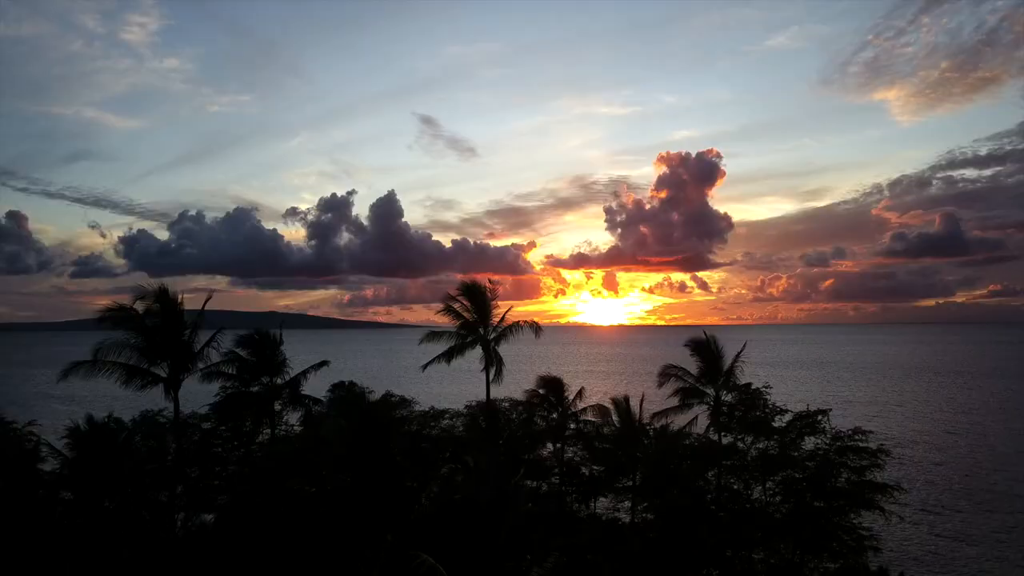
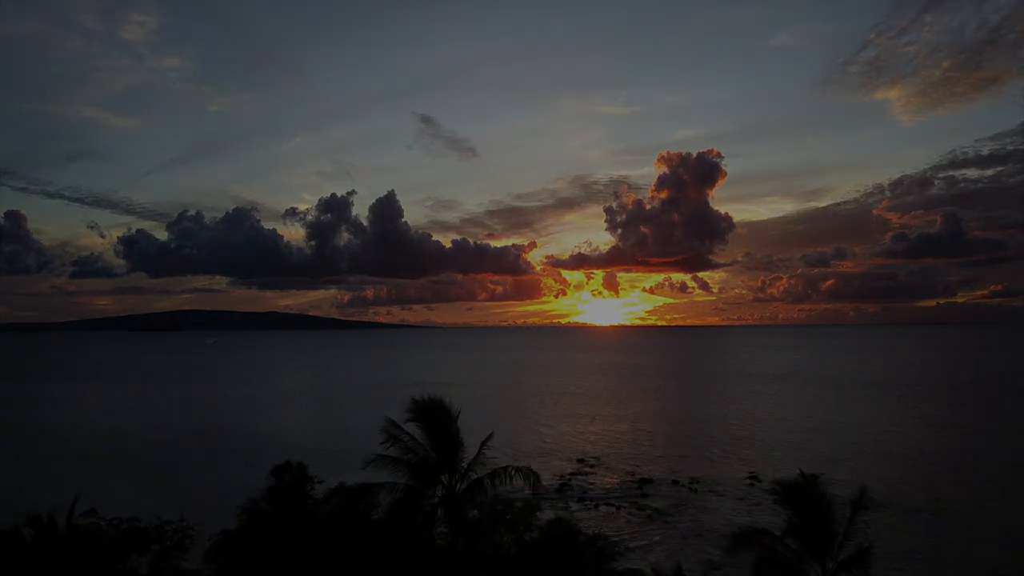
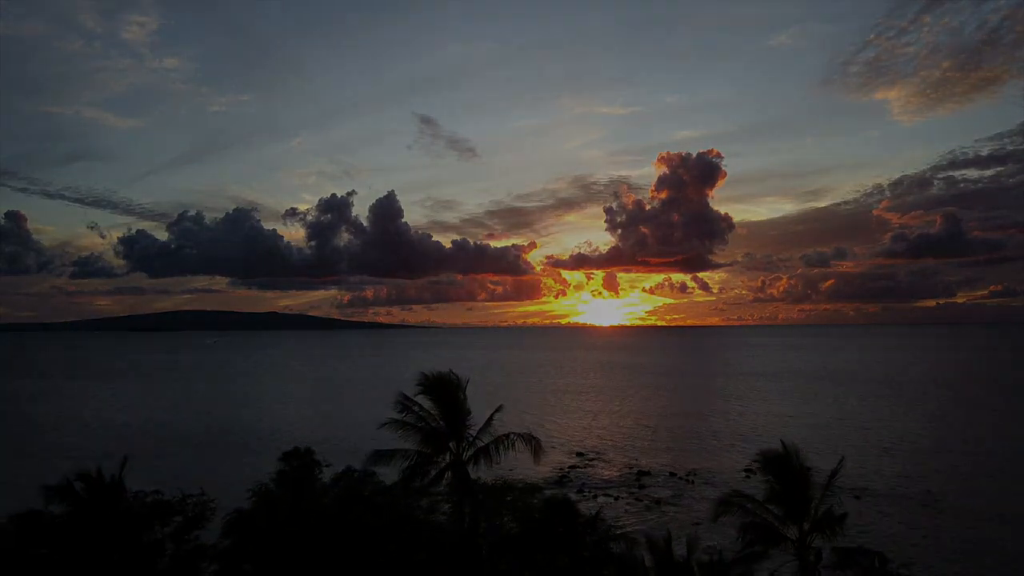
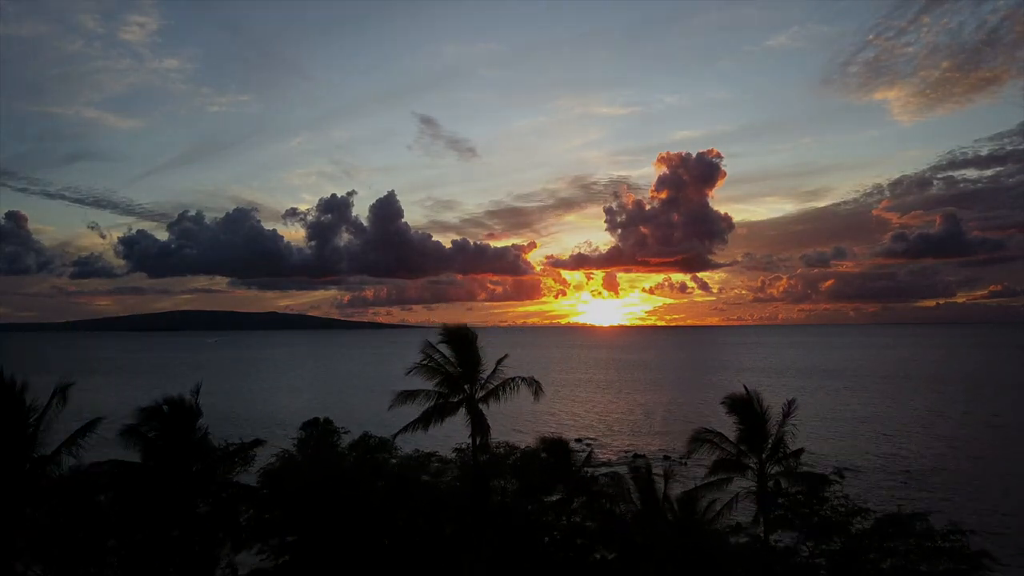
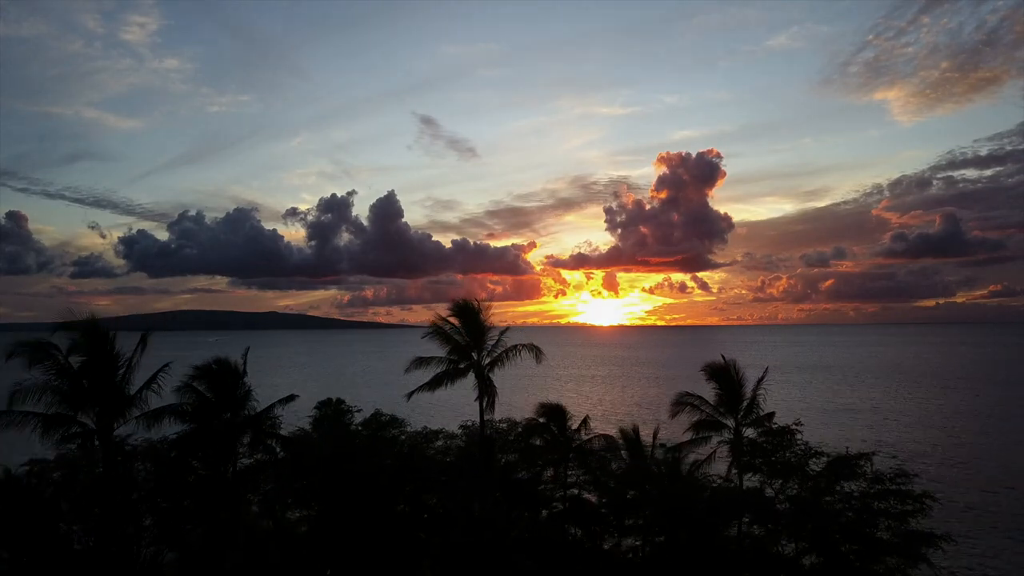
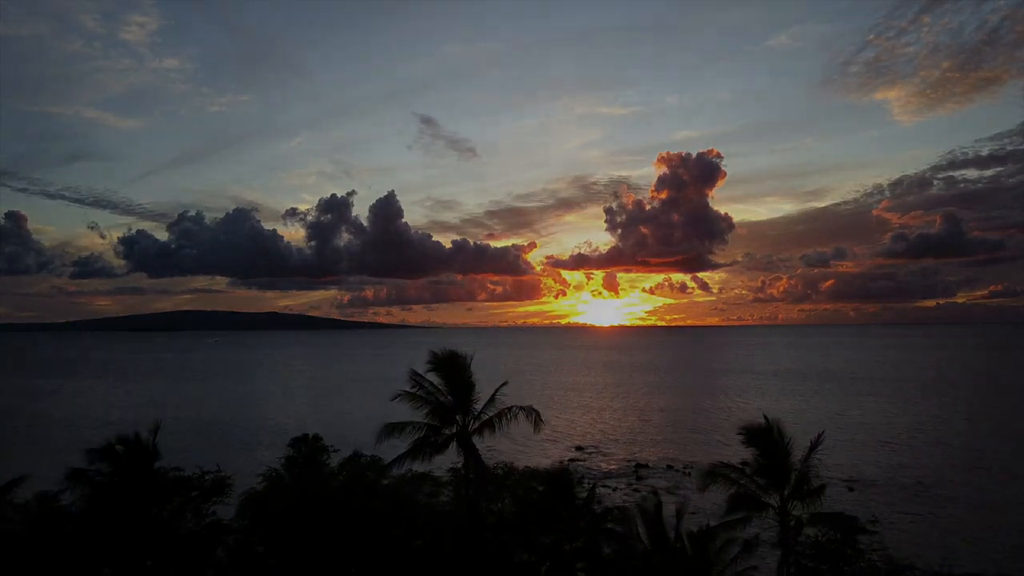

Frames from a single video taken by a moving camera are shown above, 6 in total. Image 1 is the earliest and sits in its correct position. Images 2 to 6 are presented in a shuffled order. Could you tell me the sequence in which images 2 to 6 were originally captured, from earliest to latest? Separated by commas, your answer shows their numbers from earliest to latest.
5, 4, 6, 3, 2
